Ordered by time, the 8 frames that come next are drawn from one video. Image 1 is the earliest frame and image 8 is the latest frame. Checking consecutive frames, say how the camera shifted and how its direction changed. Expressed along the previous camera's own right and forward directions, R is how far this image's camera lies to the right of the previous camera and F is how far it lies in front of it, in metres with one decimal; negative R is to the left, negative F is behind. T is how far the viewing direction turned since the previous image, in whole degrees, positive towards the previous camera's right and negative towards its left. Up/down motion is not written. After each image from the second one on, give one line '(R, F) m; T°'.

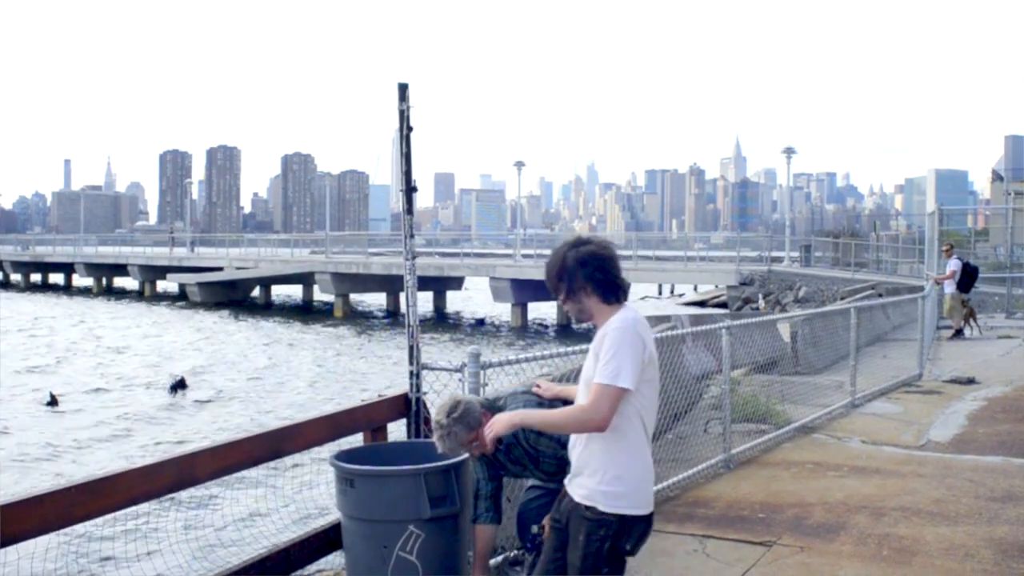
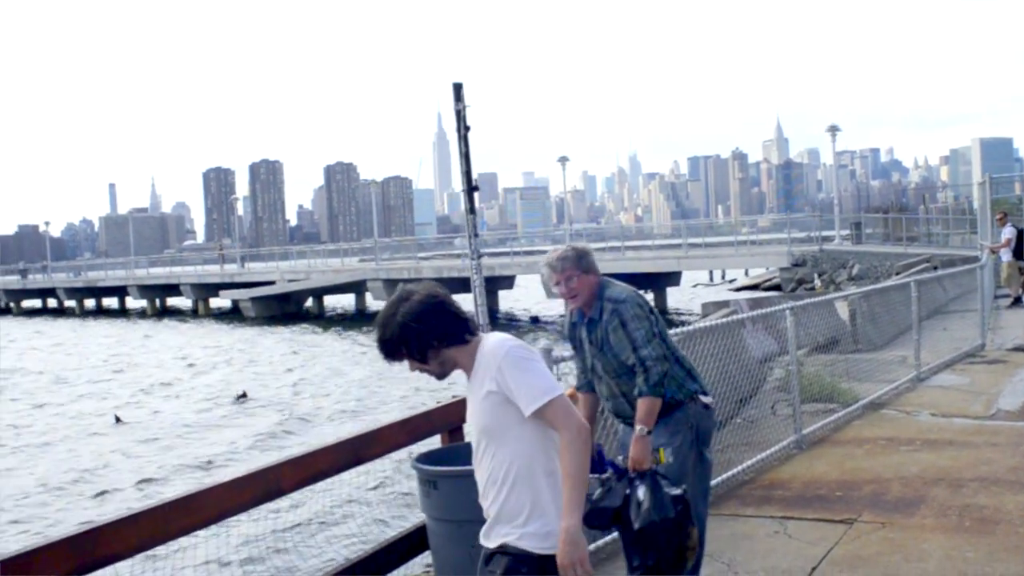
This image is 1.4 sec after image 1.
(-0.1, 0.0) m; -2°
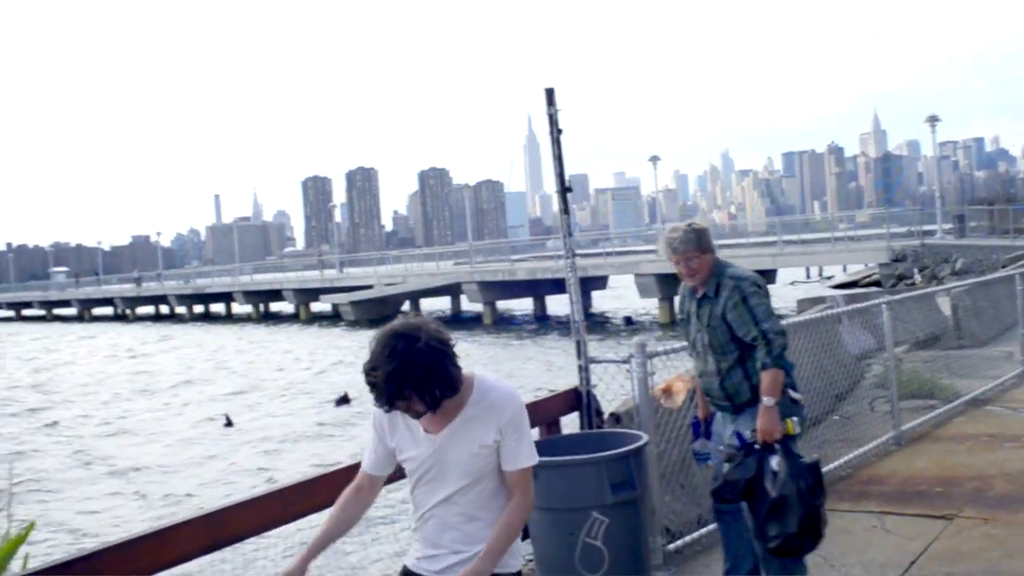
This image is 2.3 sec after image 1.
(0.0, -0.2) m; -5°
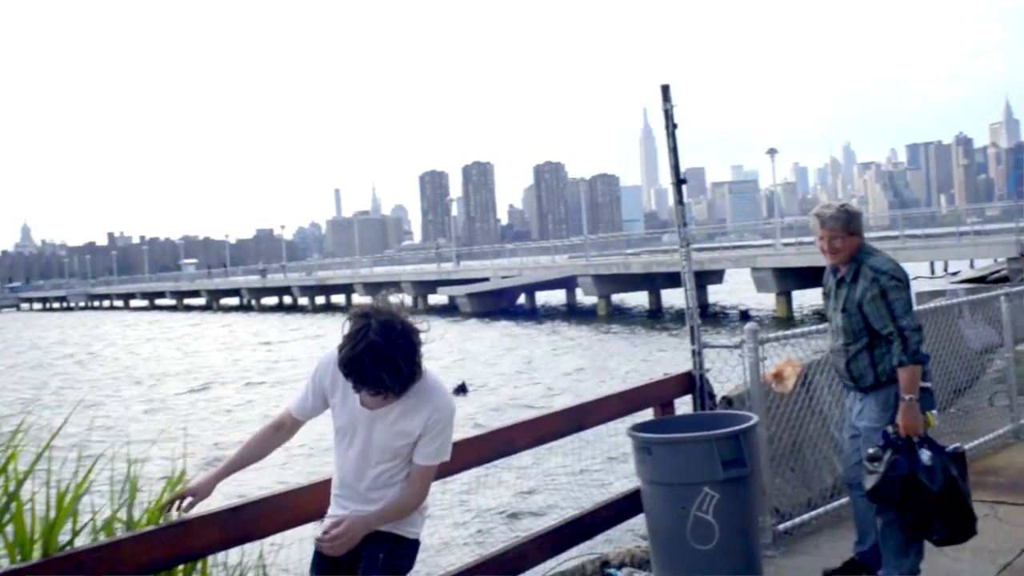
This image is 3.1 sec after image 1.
(0.0, -0.3) m; -6°
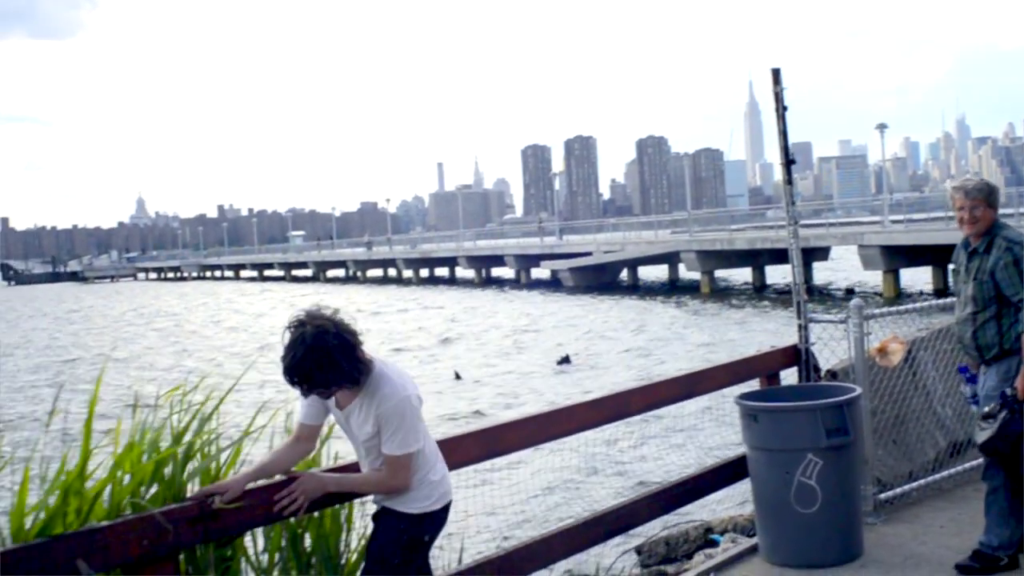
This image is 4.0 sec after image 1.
(-0.1, -0.4) m; -5°
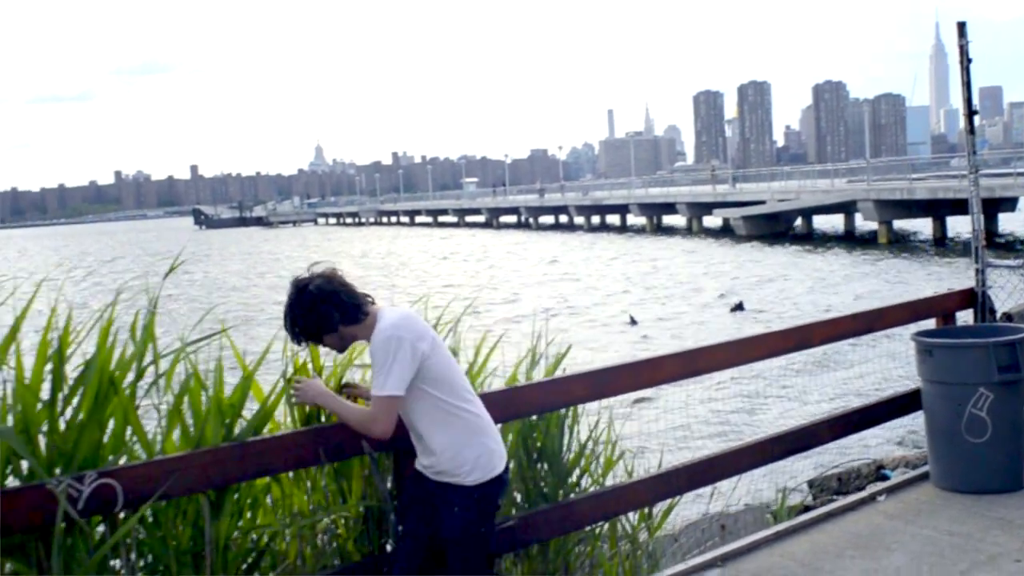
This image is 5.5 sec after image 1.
(-0.1, -0.7) m; -9°
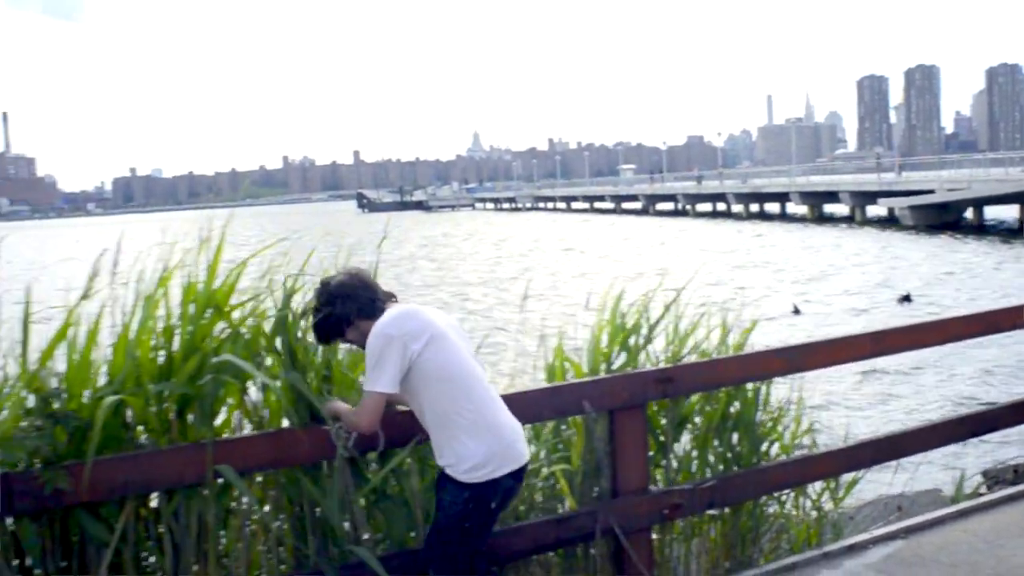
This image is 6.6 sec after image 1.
(-0.2, -0.5) m; -8°
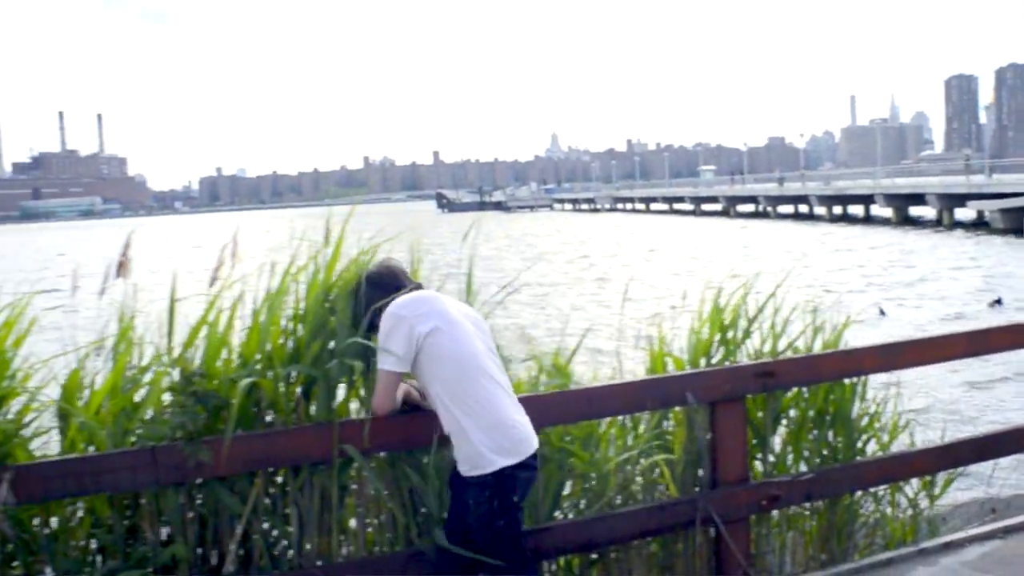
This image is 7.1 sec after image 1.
(-0.1, -0.2) m; -4°
